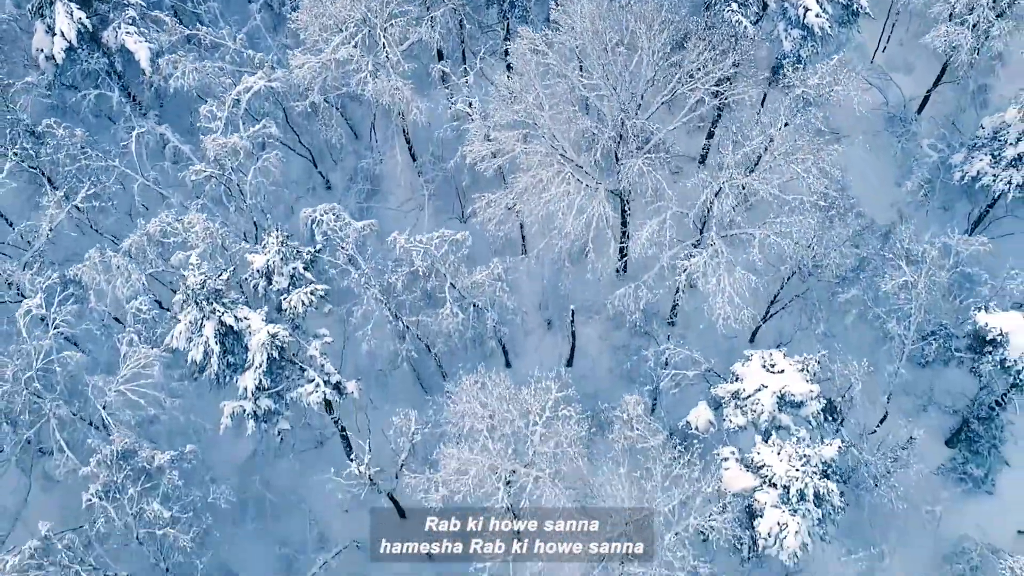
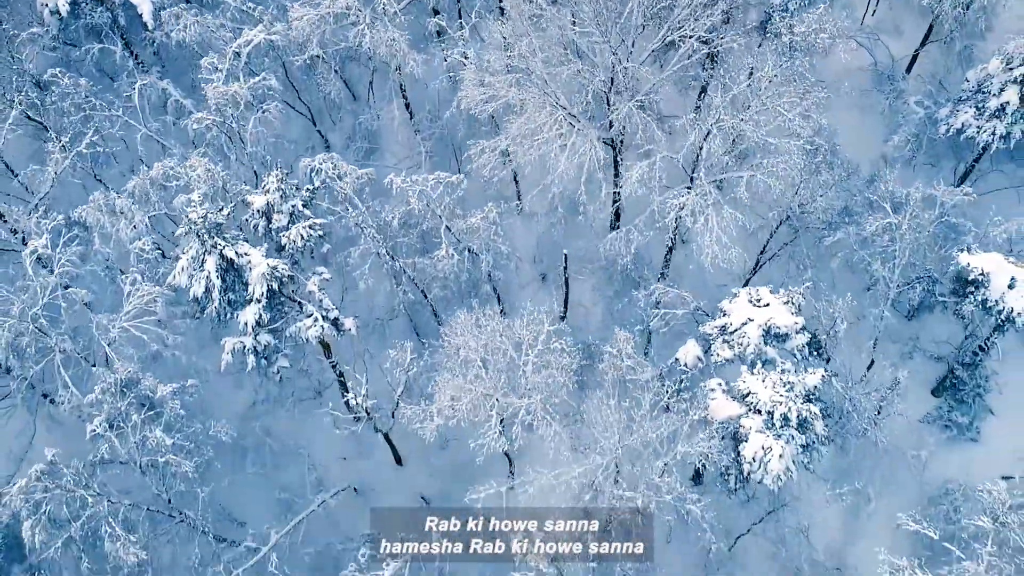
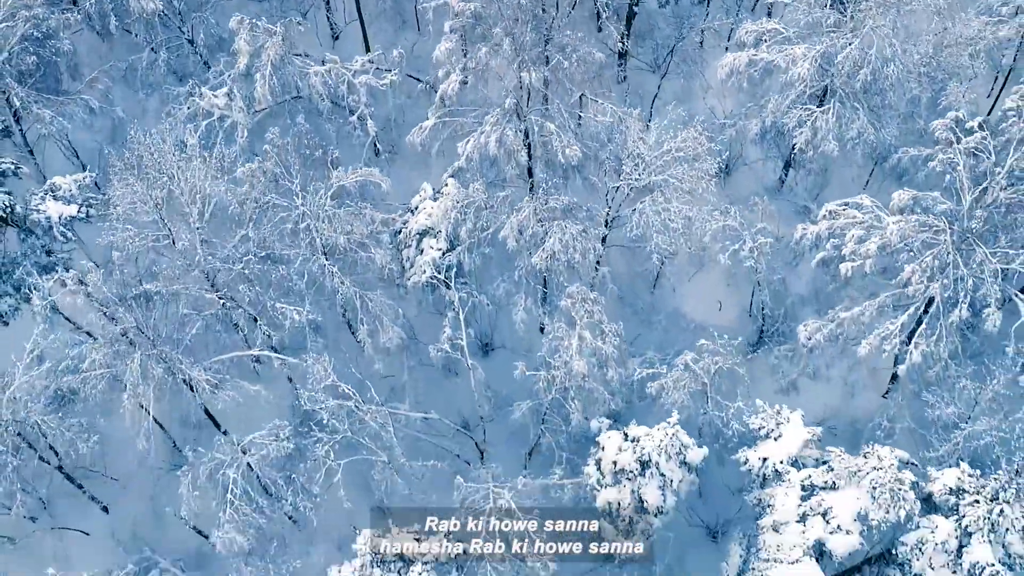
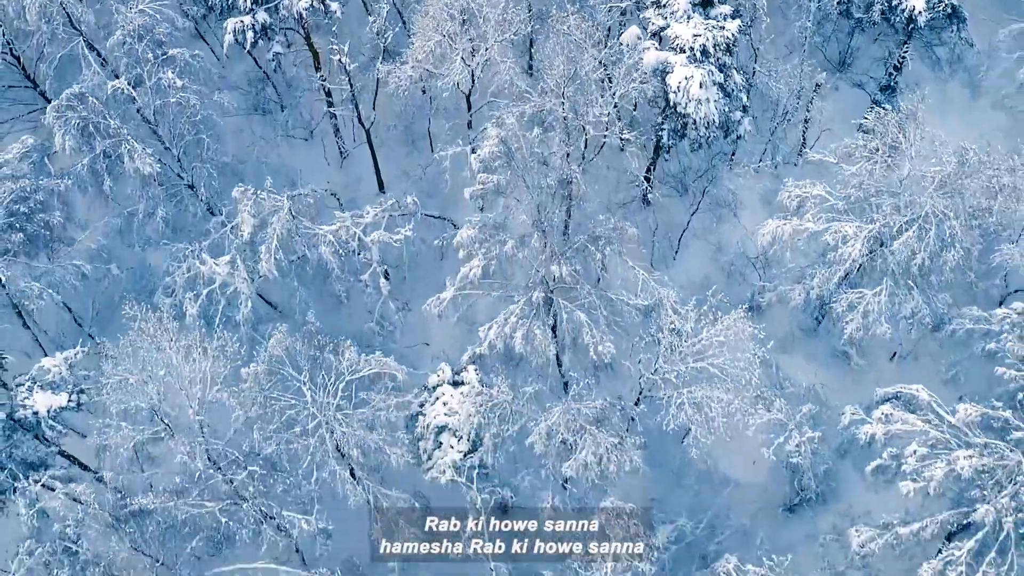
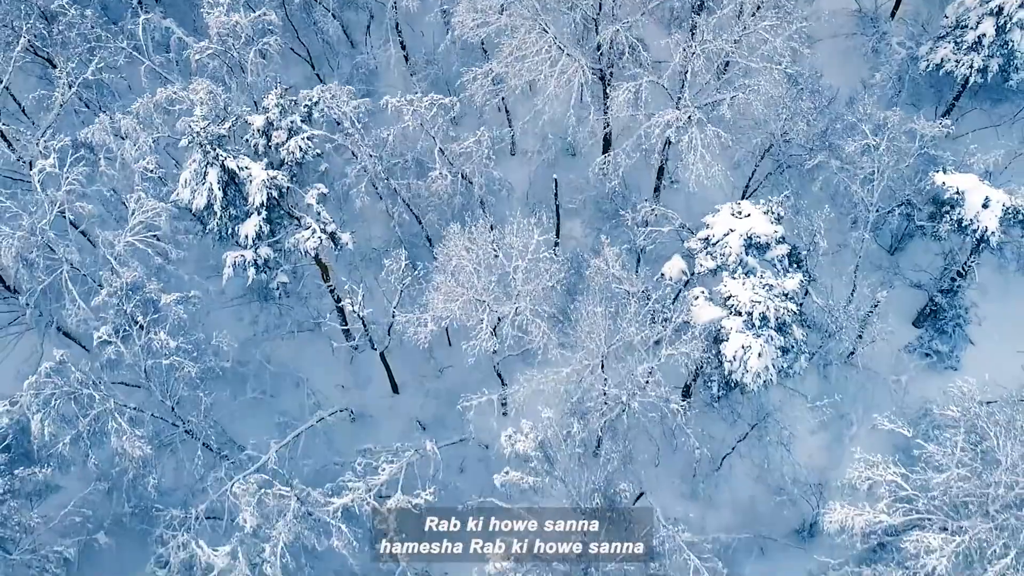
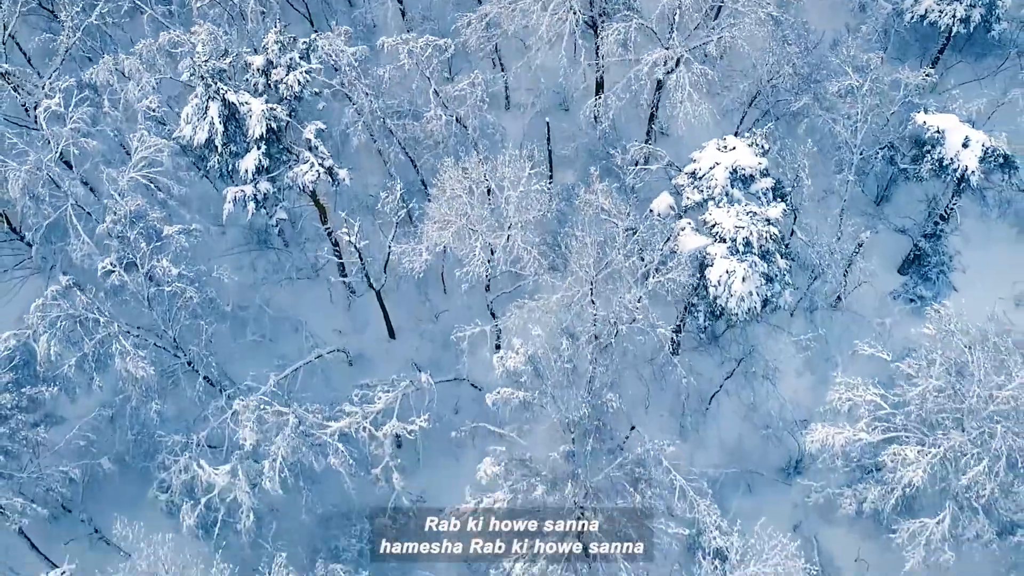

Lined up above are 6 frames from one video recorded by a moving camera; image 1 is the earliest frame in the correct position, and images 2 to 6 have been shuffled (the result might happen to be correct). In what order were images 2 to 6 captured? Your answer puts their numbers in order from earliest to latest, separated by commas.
2, 5, 6, 4, 3
